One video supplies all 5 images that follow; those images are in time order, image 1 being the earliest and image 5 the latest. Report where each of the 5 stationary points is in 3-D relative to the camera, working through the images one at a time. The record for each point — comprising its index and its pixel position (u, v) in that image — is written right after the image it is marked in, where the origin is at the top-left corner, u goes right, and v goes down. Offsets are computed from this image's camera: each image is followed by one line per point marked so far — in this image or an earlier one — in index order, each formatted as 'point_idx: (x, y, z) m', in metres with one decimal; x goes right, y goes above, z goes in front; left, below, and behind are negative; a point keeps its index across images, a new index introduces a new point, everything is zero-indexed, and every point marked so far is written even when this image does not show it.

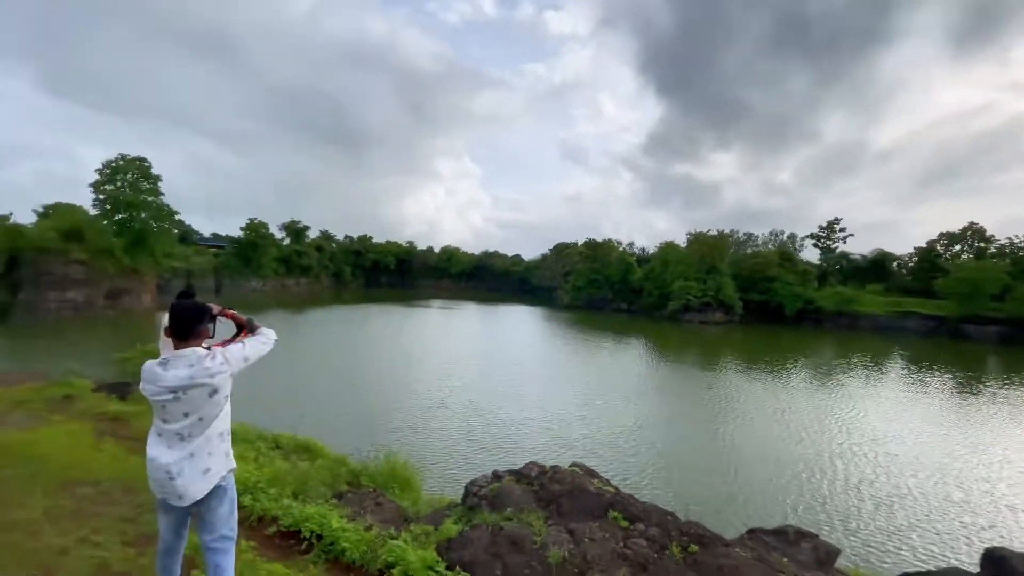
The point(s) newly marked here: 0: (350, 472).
0: (-2.4, -2.7, +6.9) m
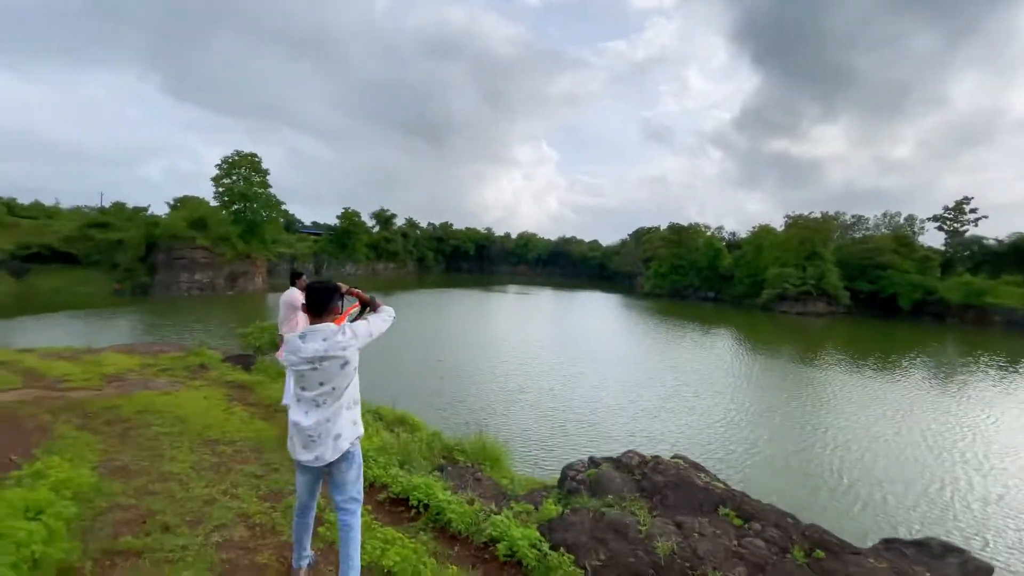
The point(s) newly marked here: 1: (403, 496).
0: (-1.0, -2.4, +7.2) m
1: (-1.0, -1.9, +4.3) m
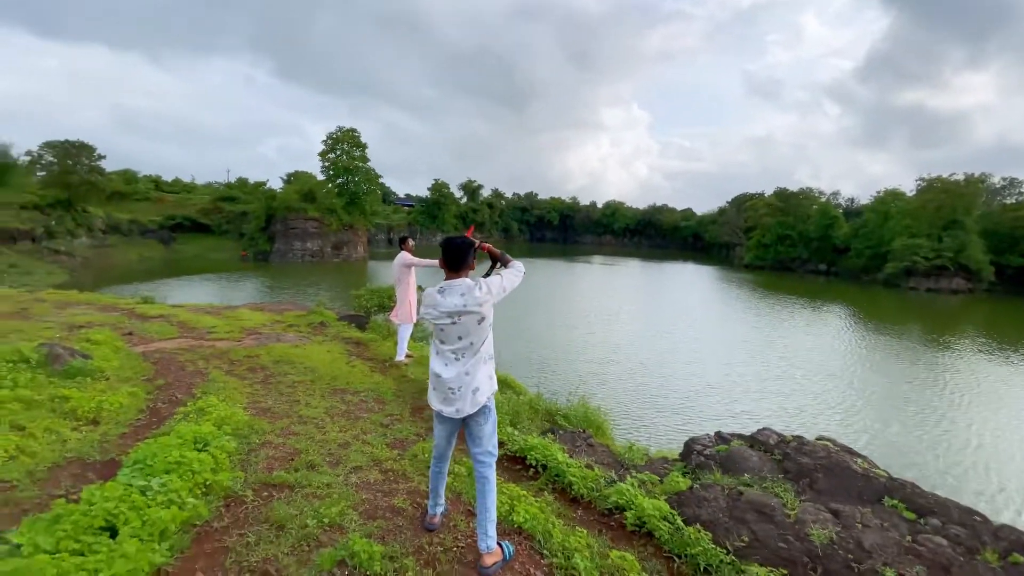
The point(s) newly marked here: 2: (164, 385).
0: (+0.6, -1.9, +7.2) m
1: (+0.1, -1.5, +4.3) m
2: (-4.7, -1.3, +6.4) m
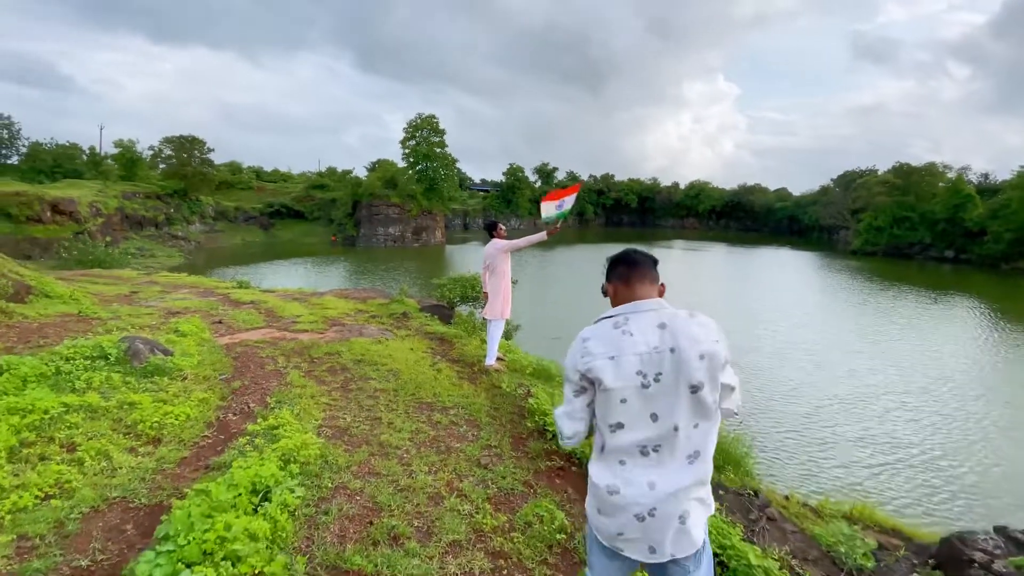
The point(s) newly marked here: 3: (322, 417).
0: (+2.0, -1.8, +5.8) m
1: (+1.1, -1.6, +3.0) m
2: (-3.3, -1.2, +5.8) m
3: (-1.9, -1.3, +4.8) m
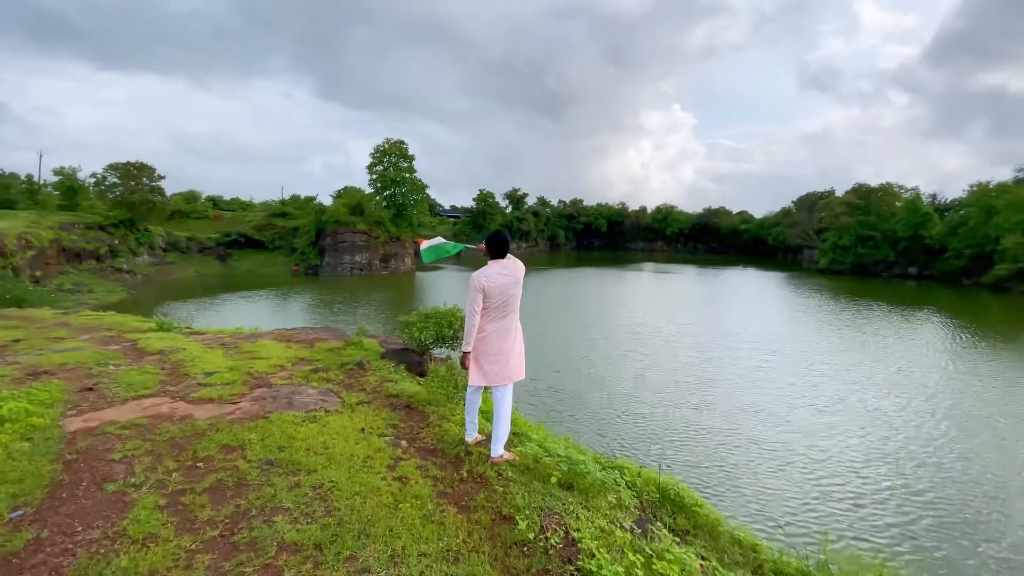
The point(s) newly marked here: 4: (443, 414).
0: (+2.1, -2.2, +3.4) m
1: (+1.4, -1.8, +0.5) m
2: (-3.2, -1.7, +3.1) m
3: (-1.7, -1.7, +2.1) m
4: (-0.8, -1.5, +5.6) m
